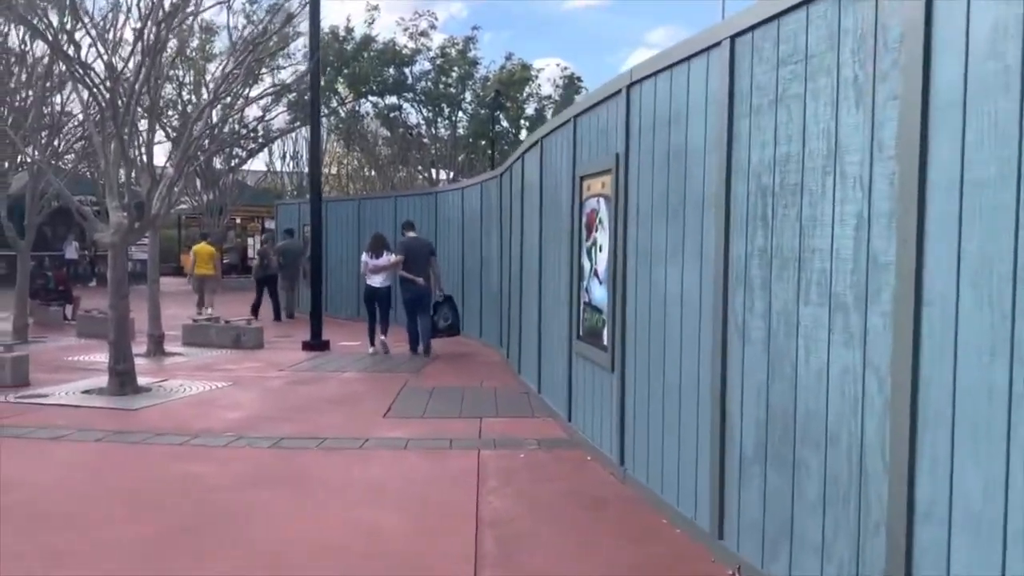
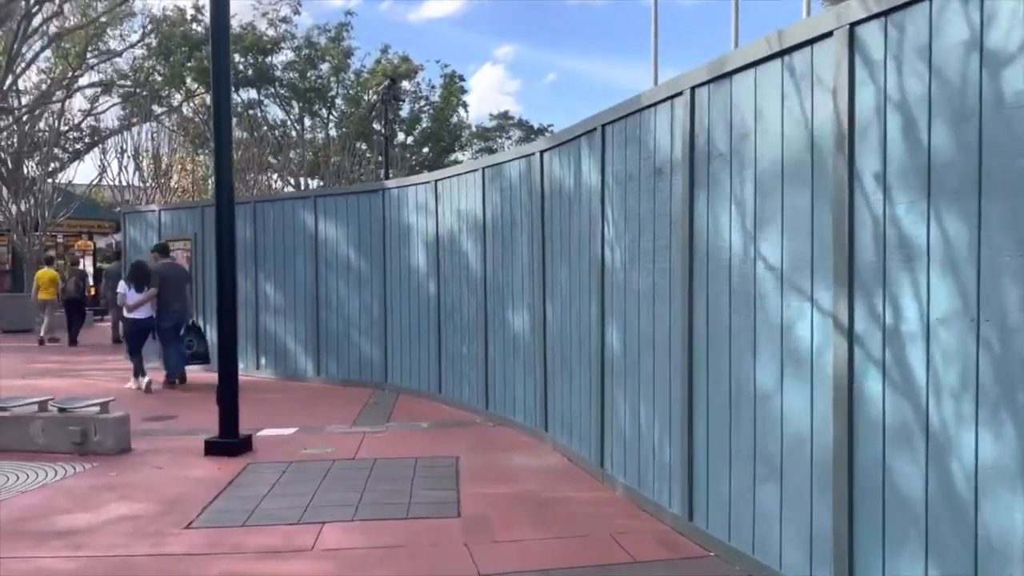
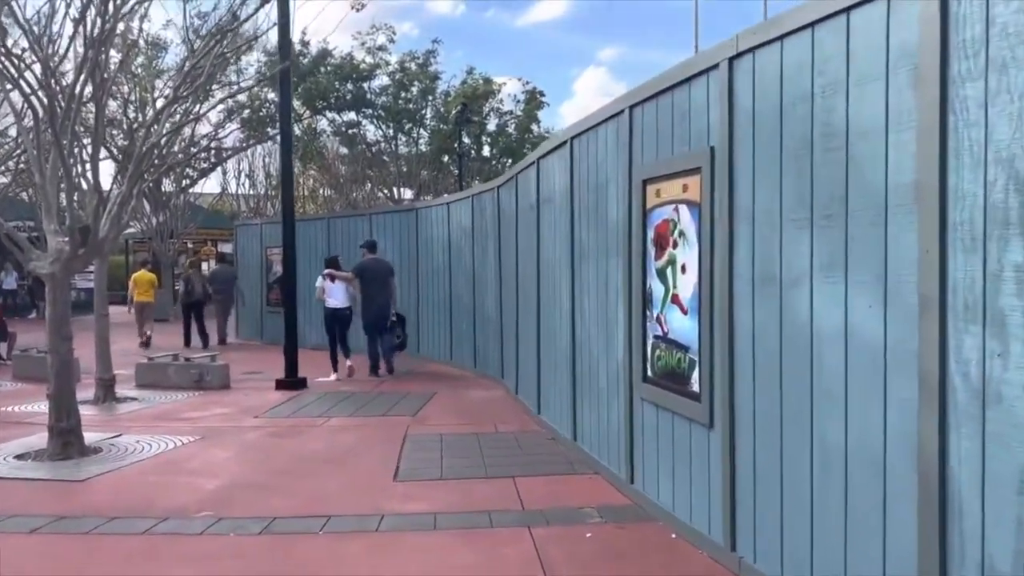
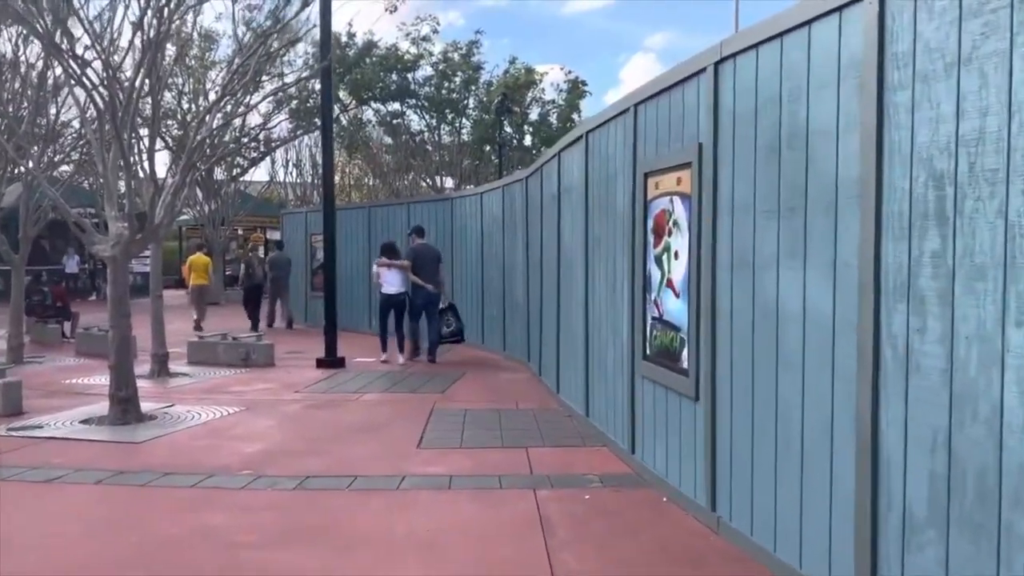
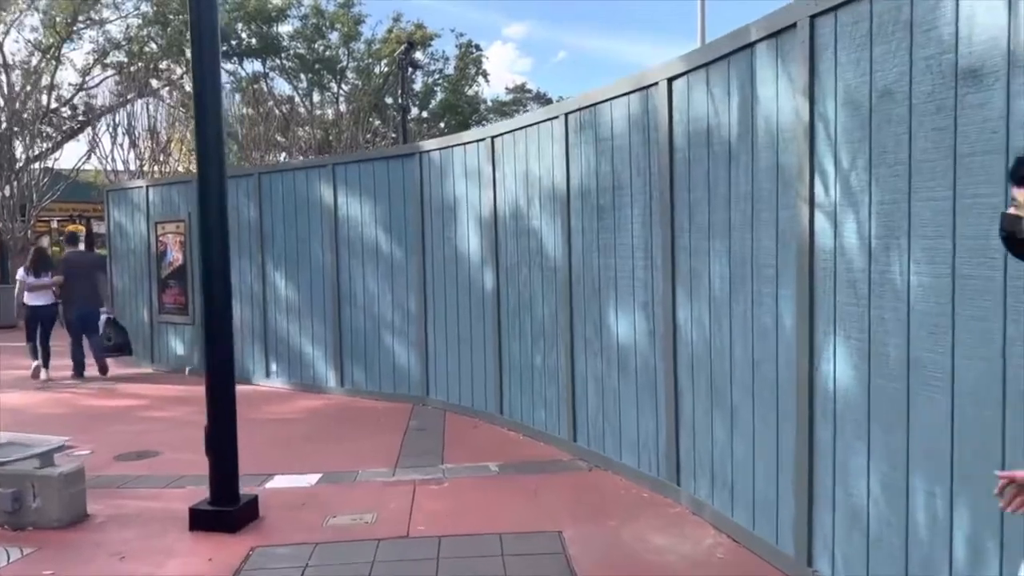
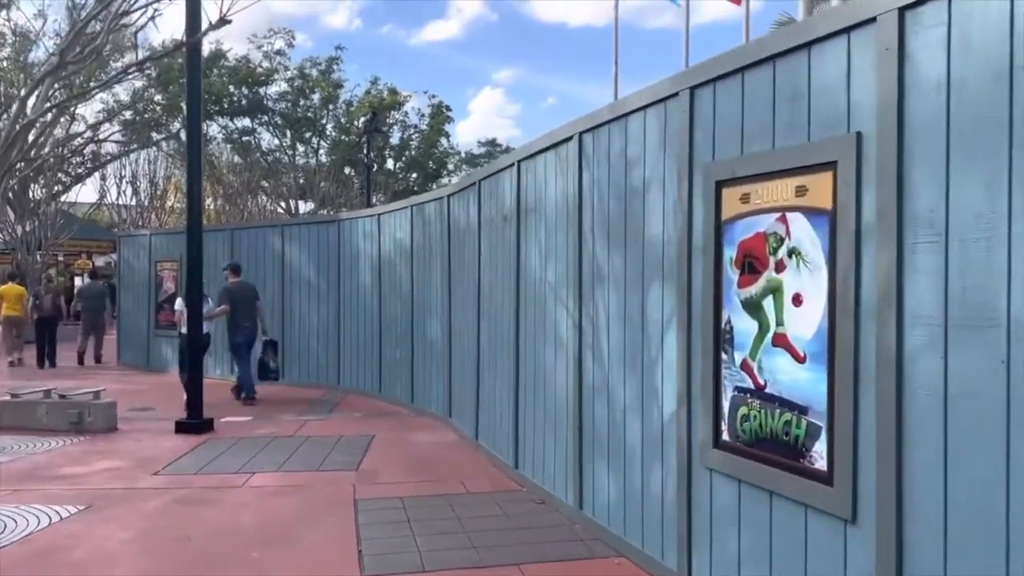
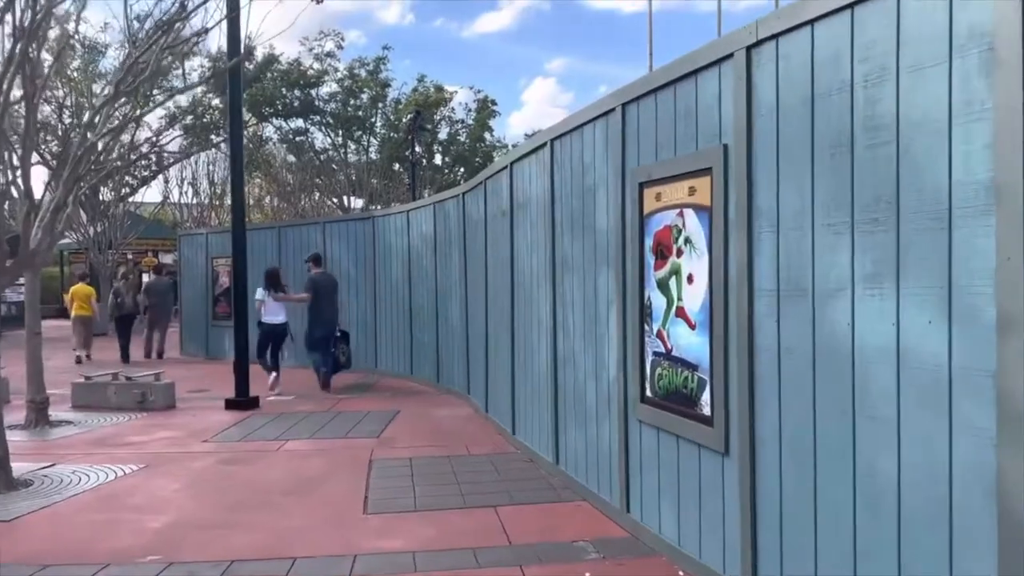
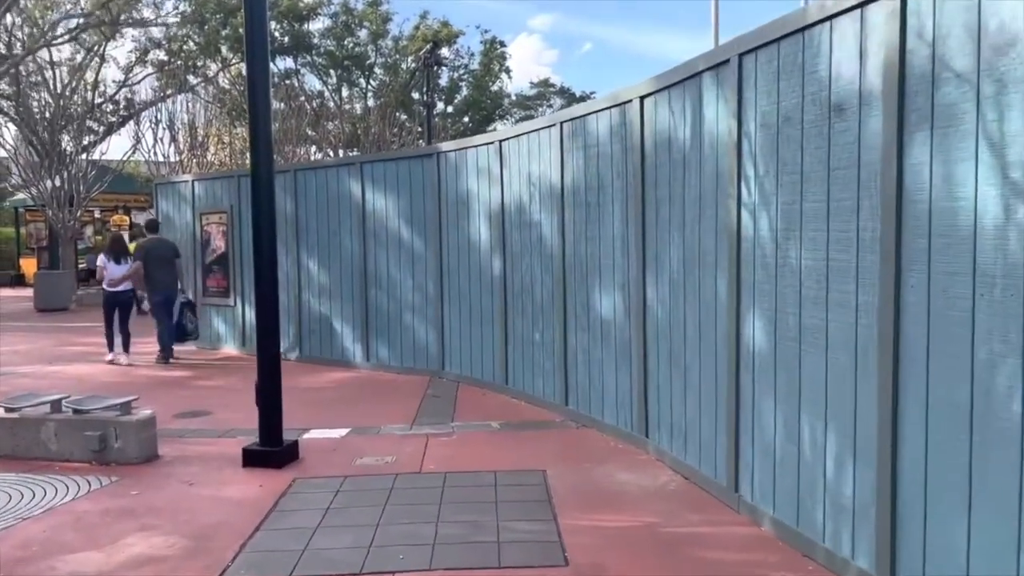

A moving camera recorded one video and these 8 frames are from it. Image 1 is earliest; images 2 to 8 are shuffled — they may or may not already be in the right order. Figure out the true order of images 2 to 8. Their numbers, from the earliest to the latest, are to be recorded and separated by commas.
4, 3, 7, 6, 2, 8, 5
